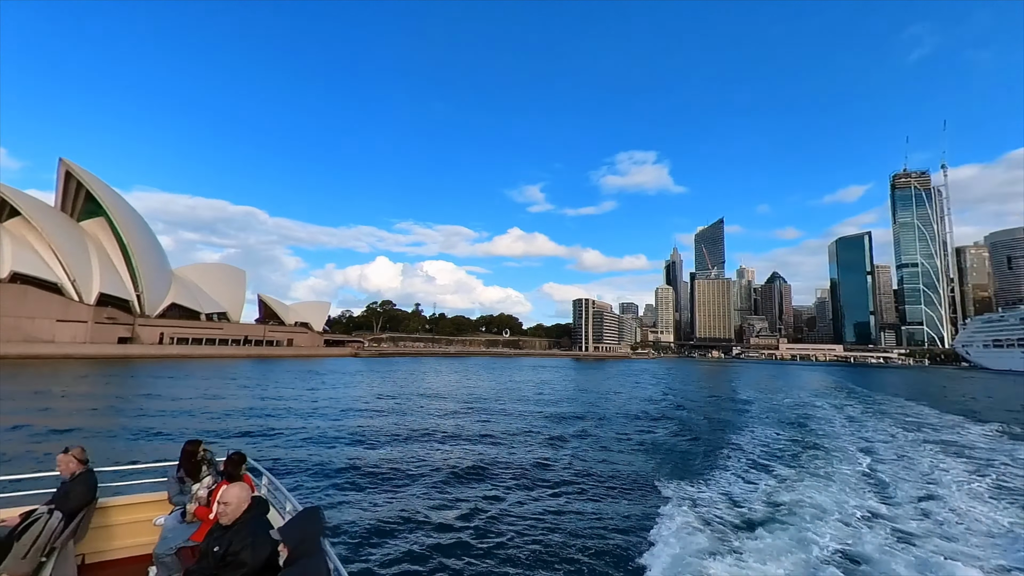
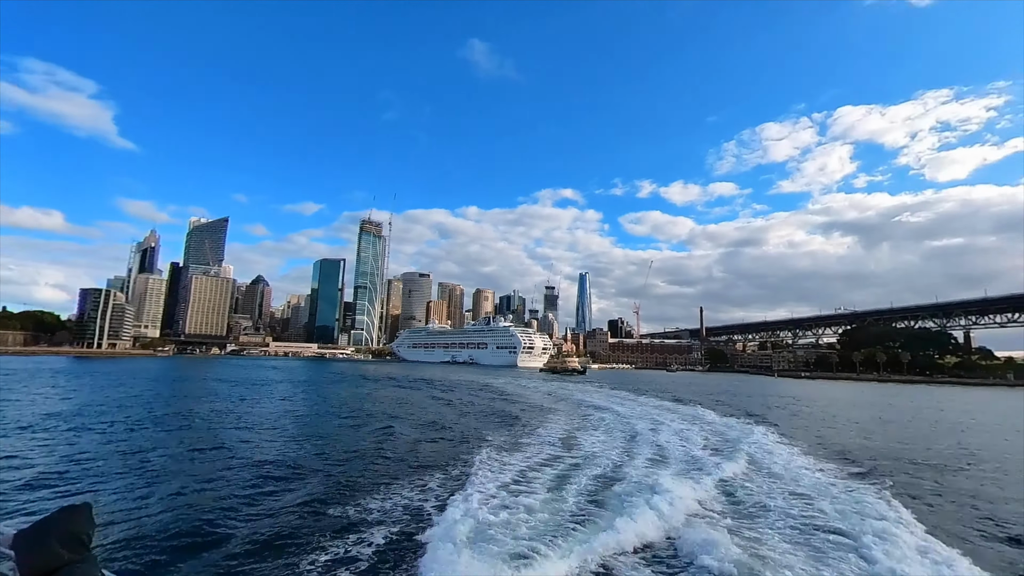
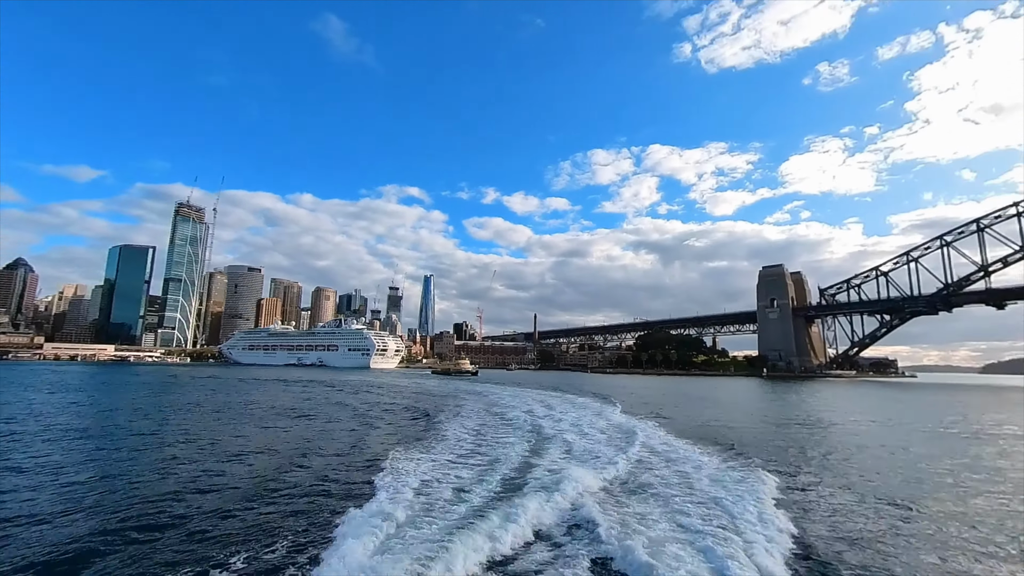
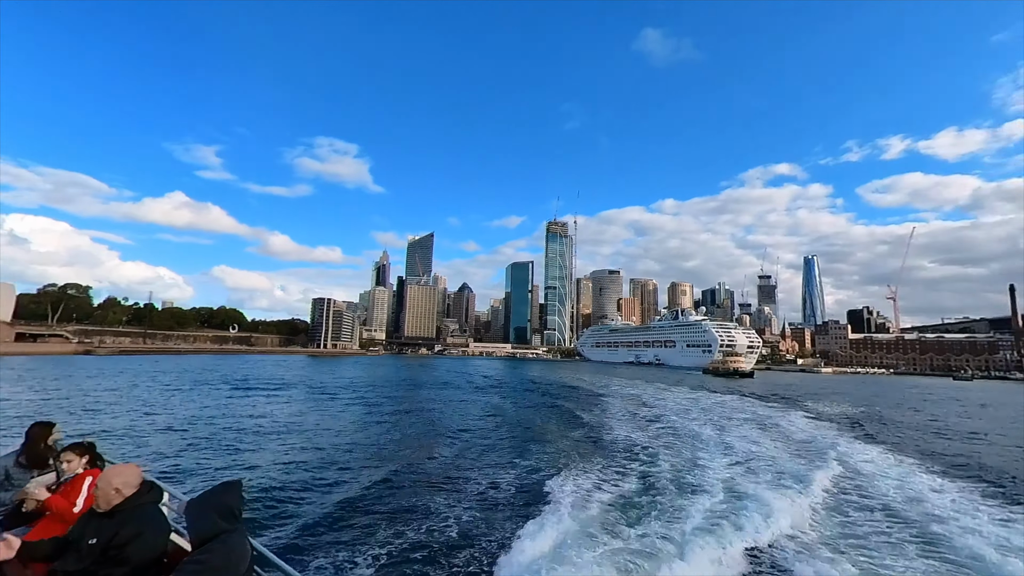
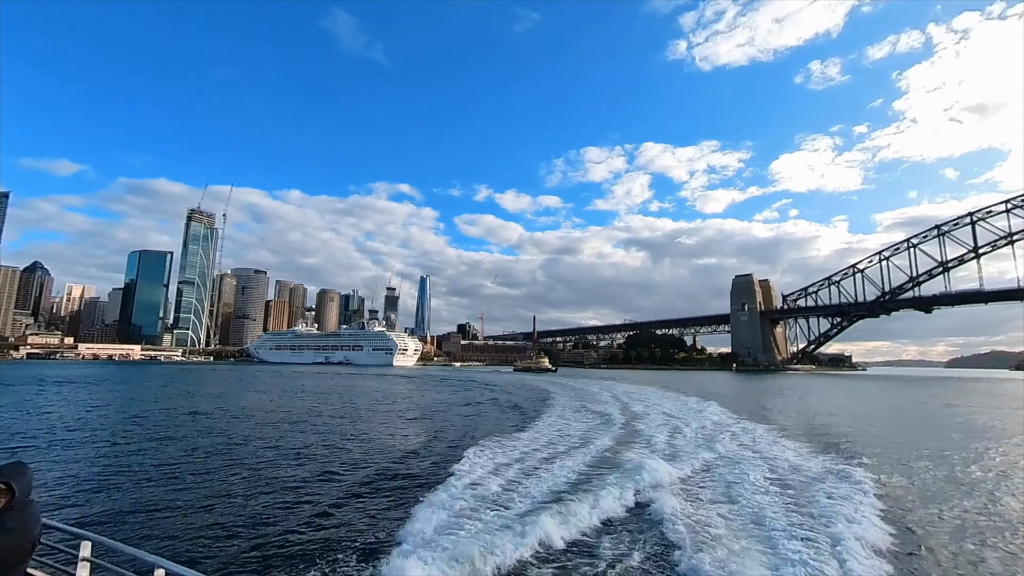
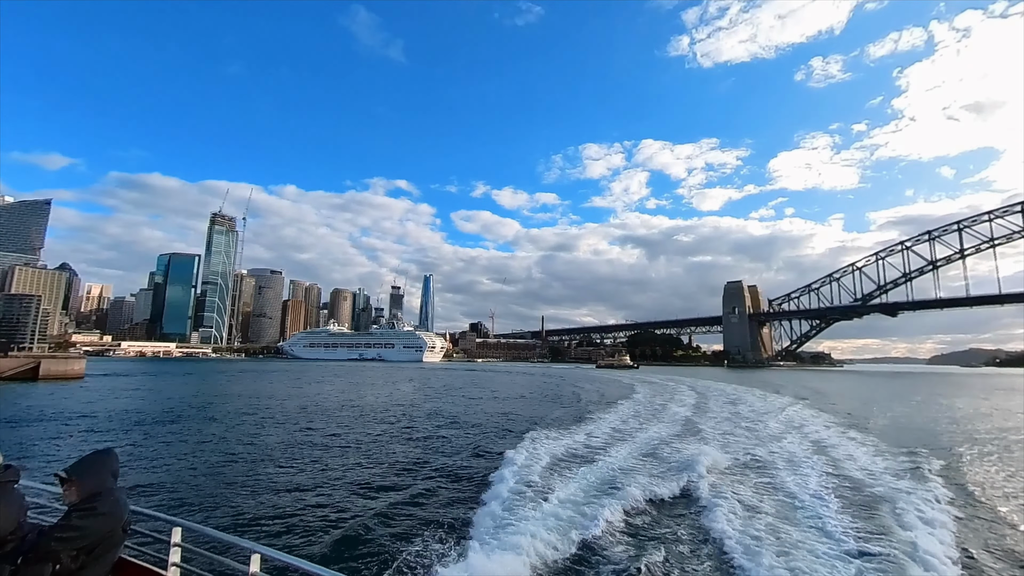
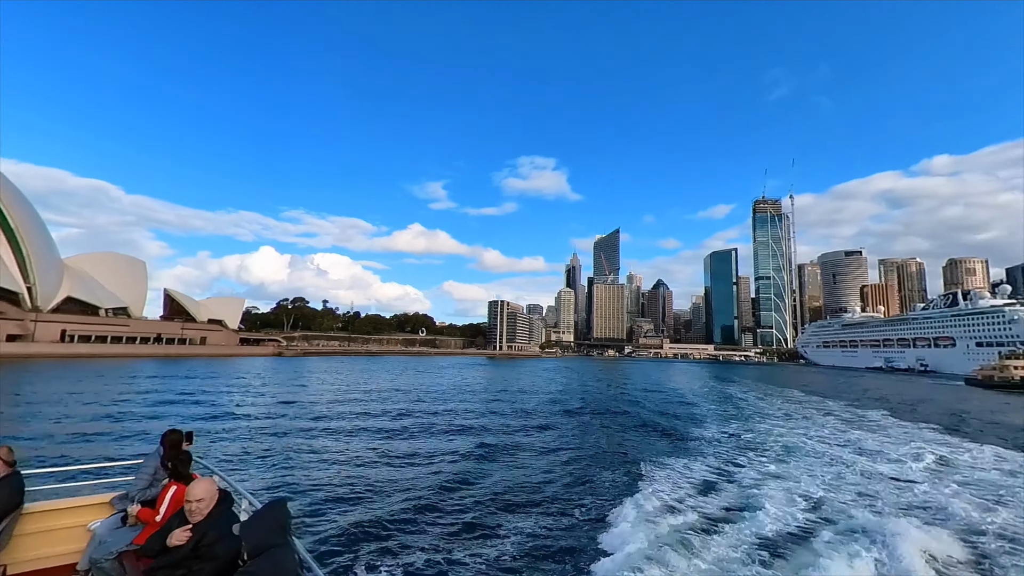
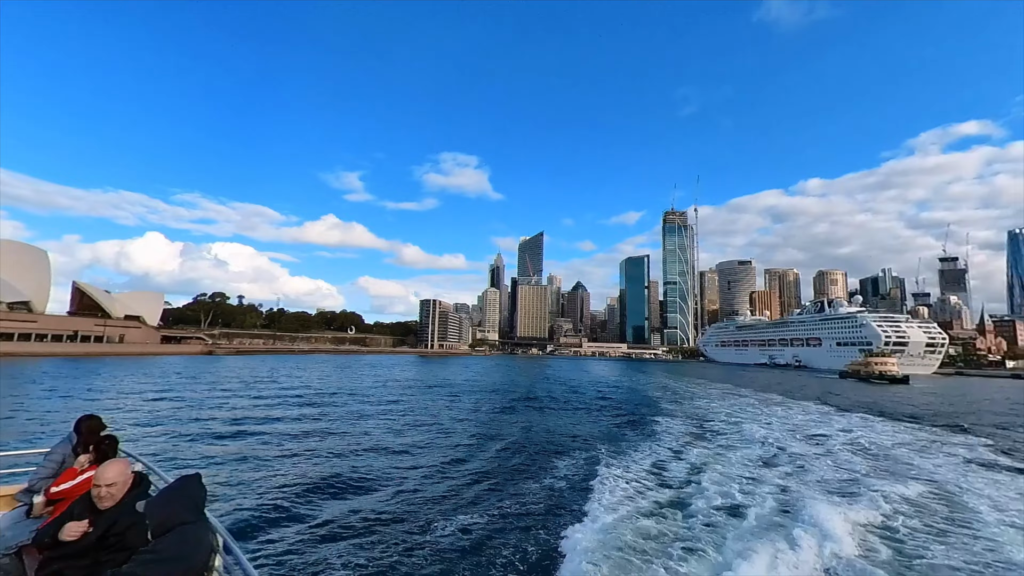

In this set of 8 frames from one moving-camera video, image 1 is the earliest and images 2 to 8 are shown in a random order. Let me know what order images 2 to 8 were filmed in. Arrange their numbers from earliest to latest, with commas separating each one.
7, 8, 4, 2, 3, 5, 6
